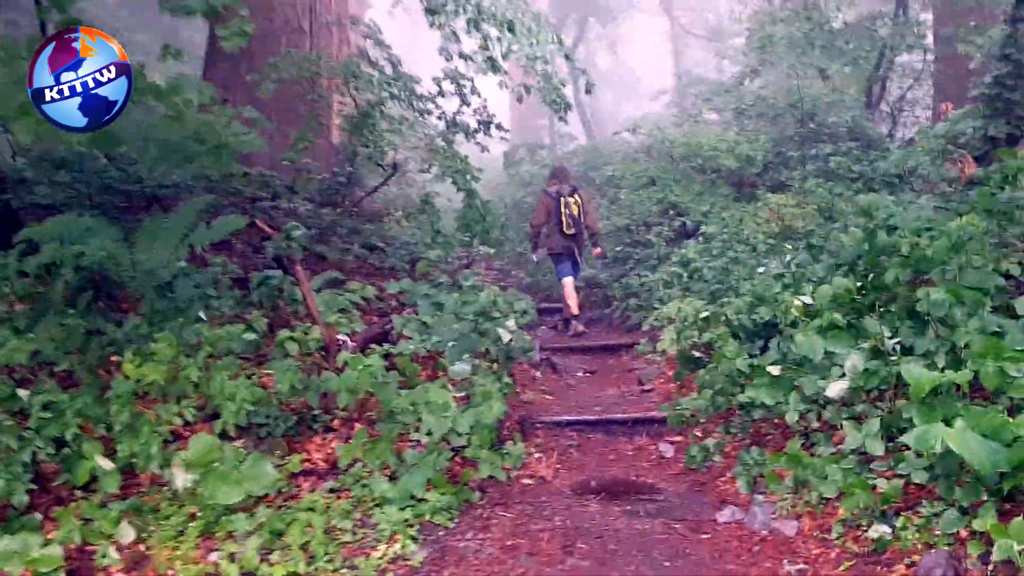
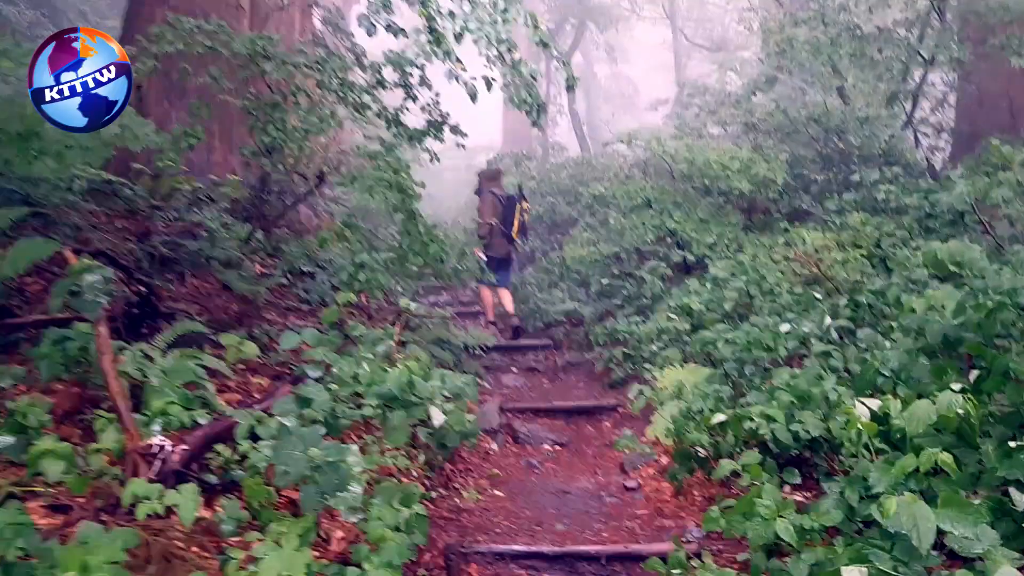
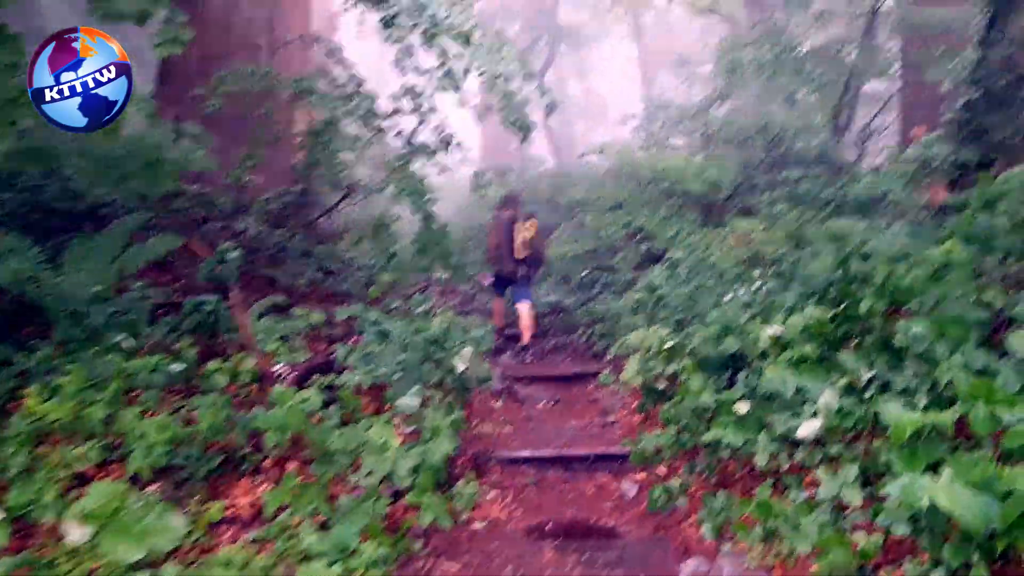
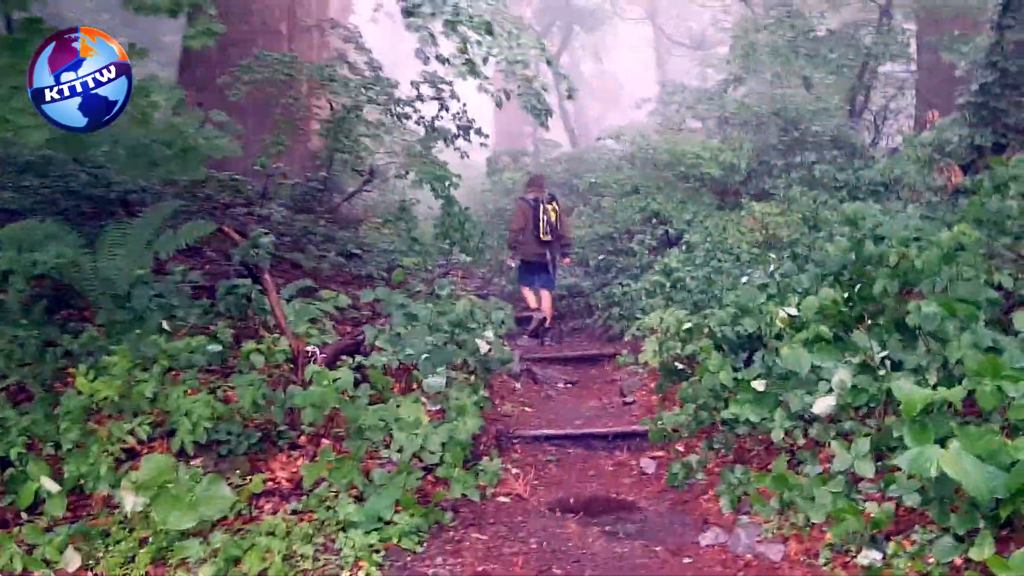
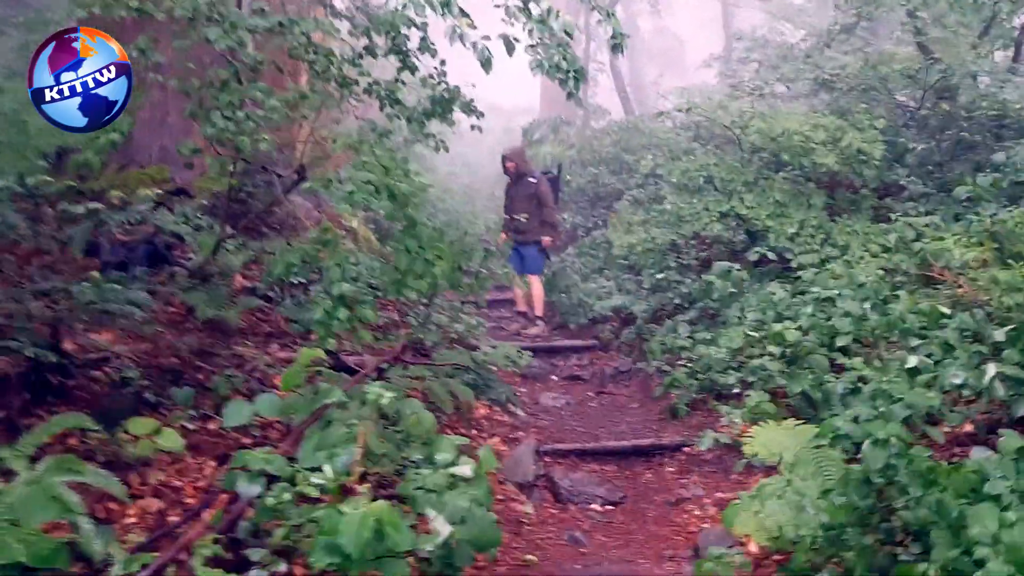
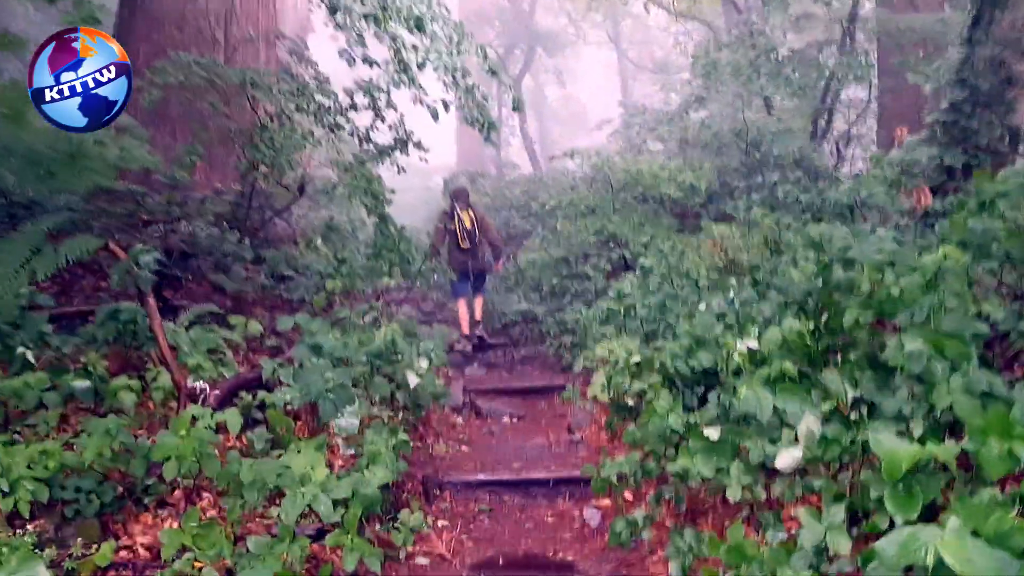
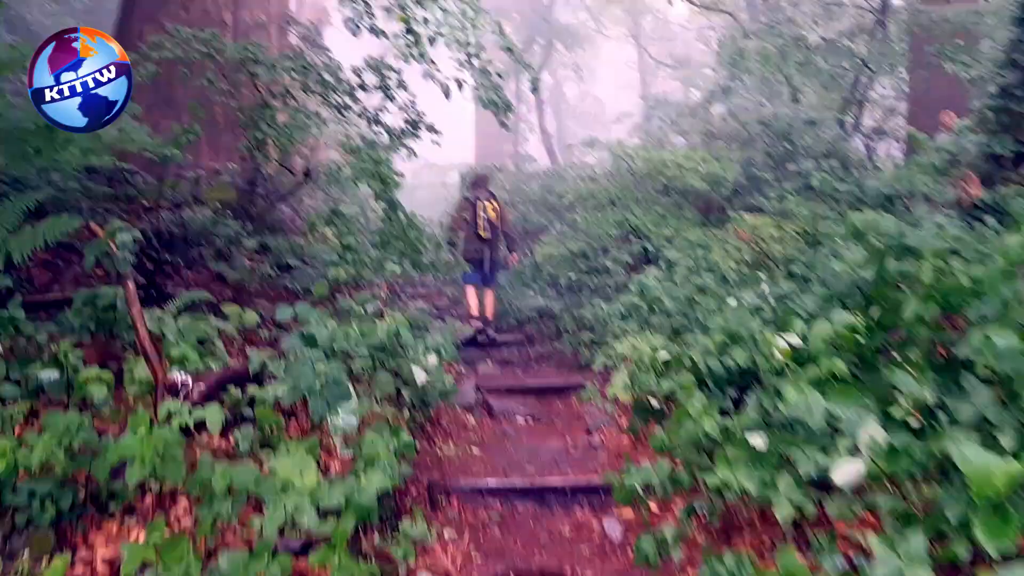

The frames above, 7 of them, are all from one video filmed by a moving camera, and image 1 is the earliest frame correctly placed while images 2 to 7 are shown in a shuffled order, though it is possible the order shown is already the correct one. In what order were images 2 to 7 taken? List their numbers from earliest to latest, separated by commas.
4, 3, 6, 7, 2, 5
